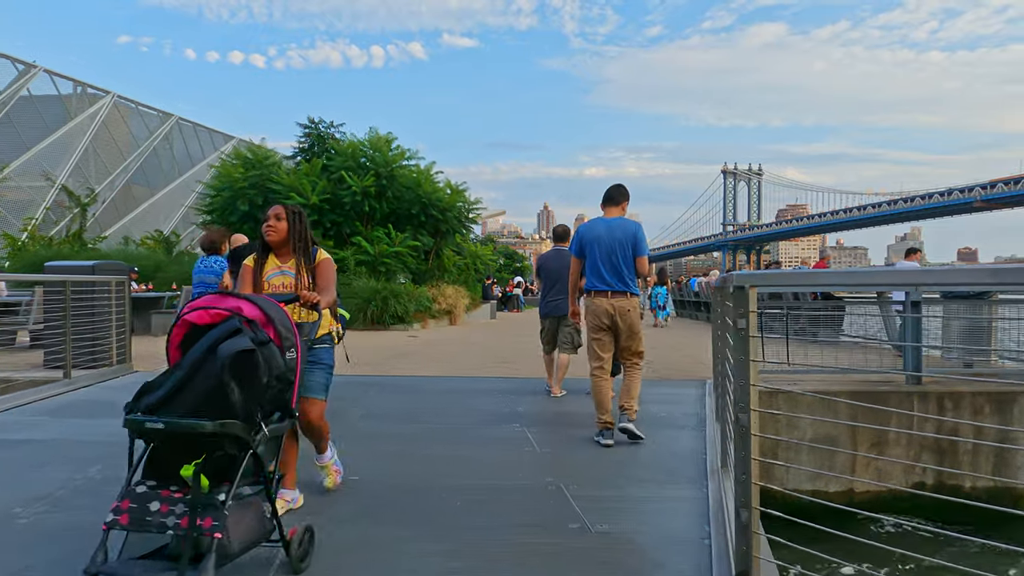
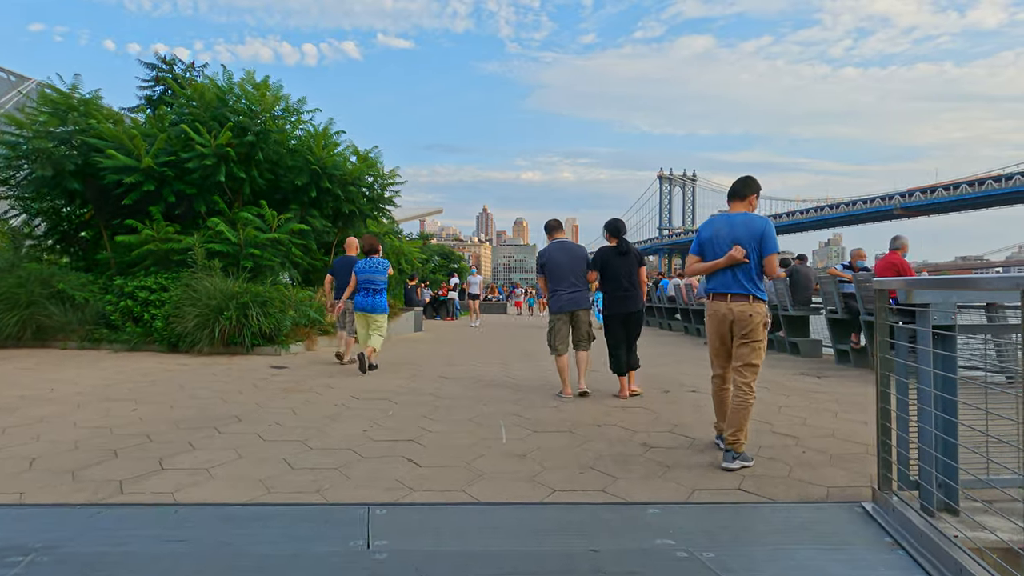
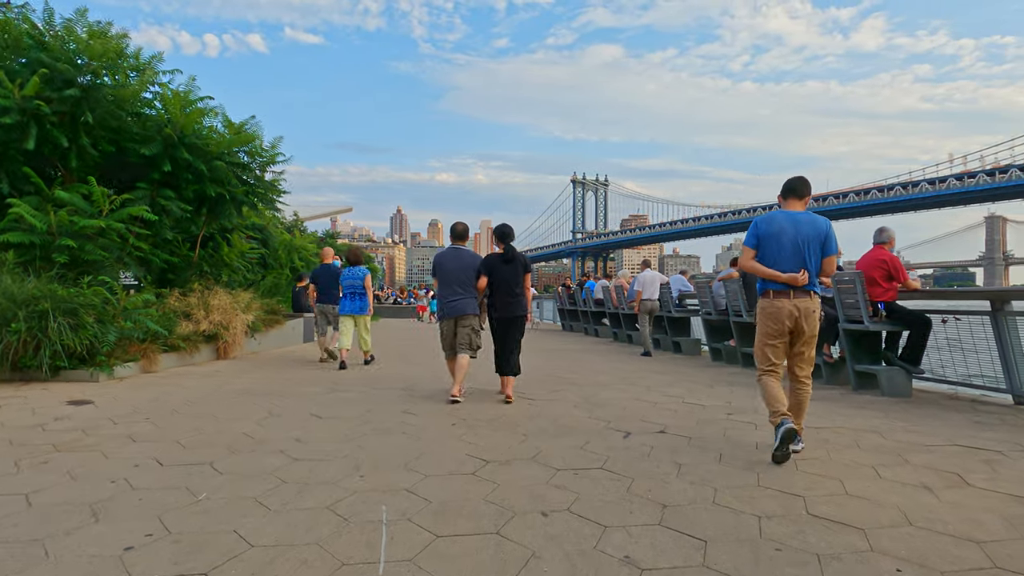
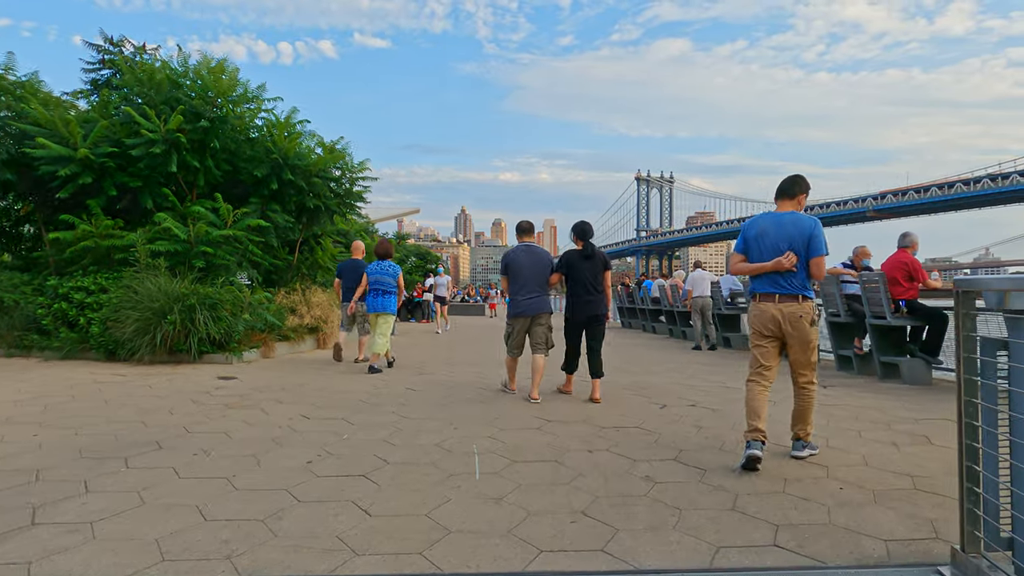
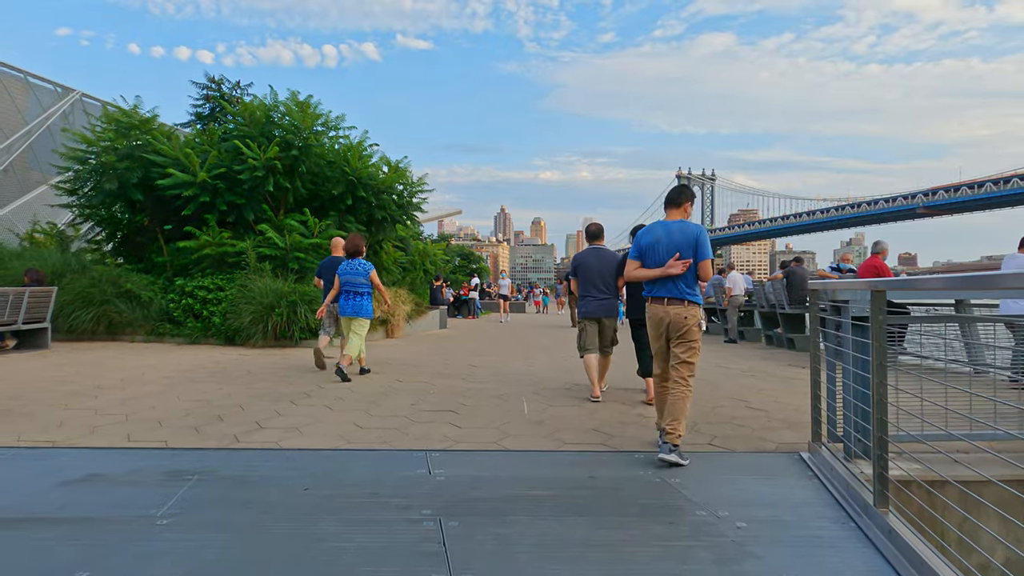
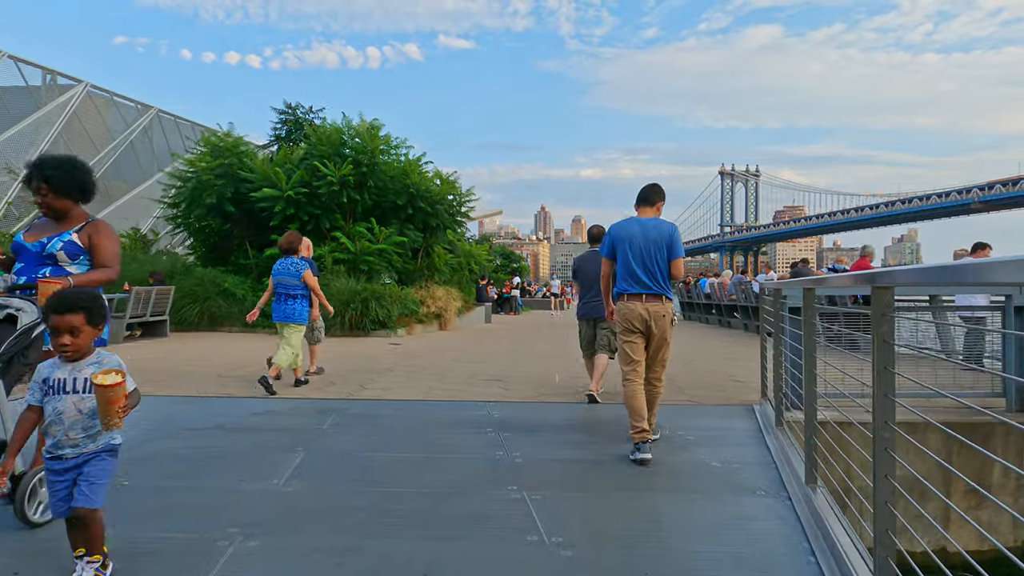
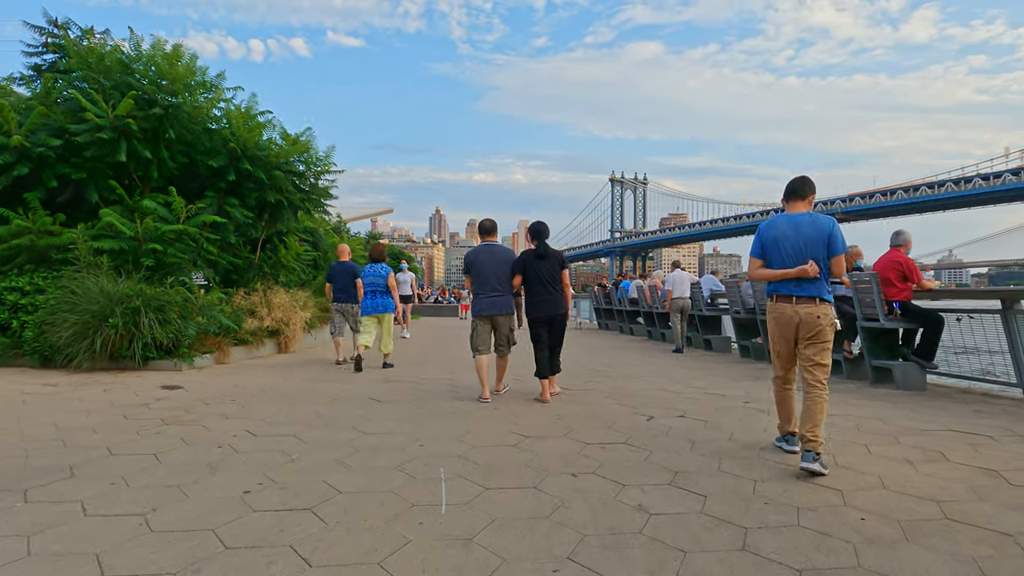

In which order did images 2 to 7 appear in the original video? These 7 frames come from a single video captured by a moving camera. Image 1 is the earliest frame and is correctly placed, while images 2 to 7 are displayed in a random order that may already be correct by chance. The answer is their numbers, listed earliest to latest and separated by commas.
6, 5, 2, 4, 7, 3
